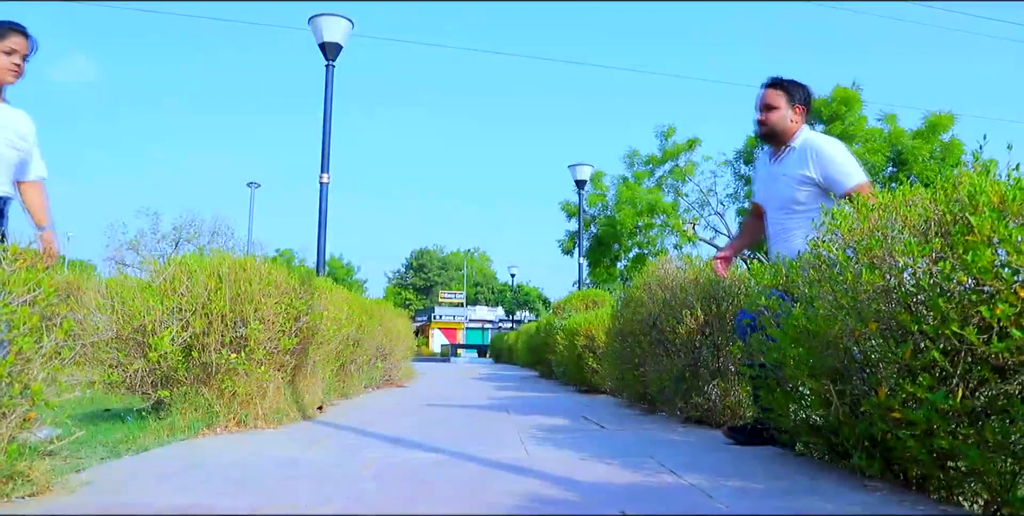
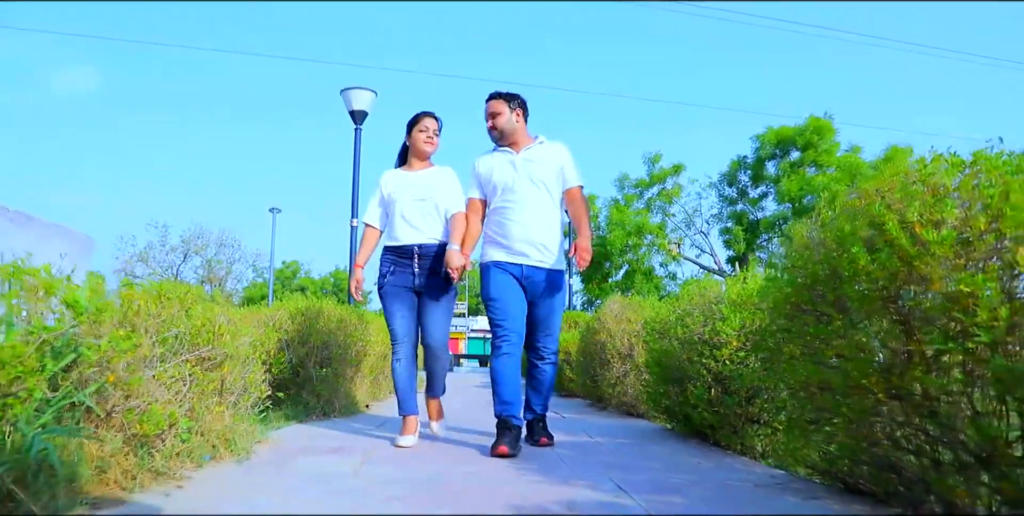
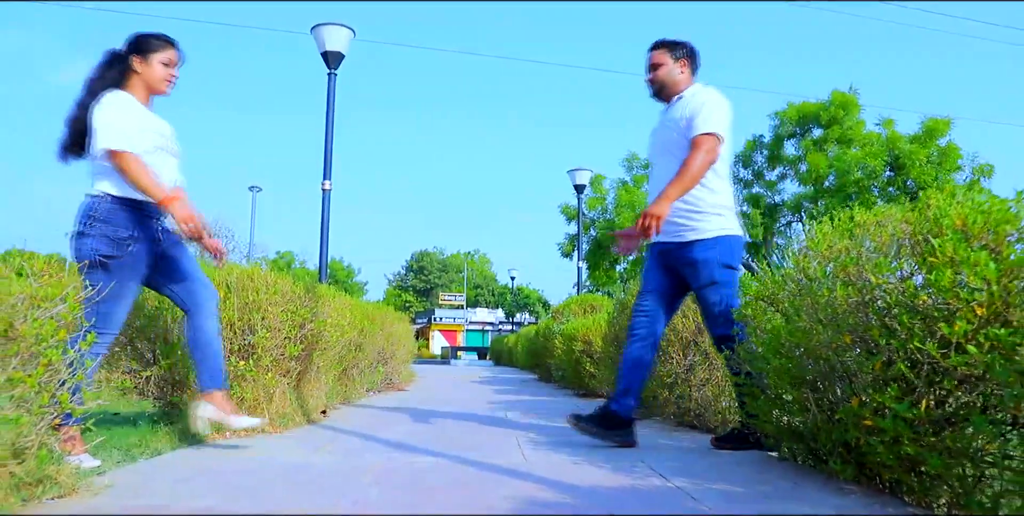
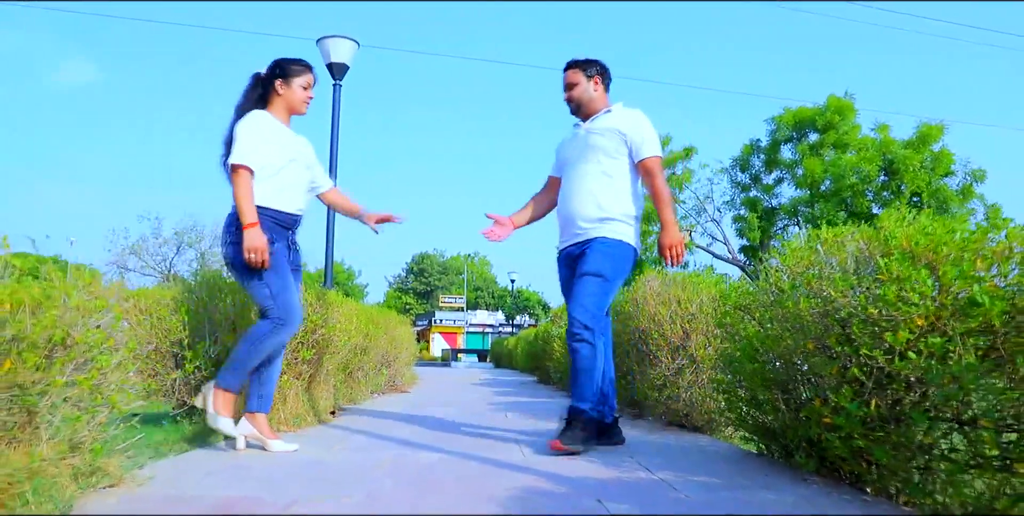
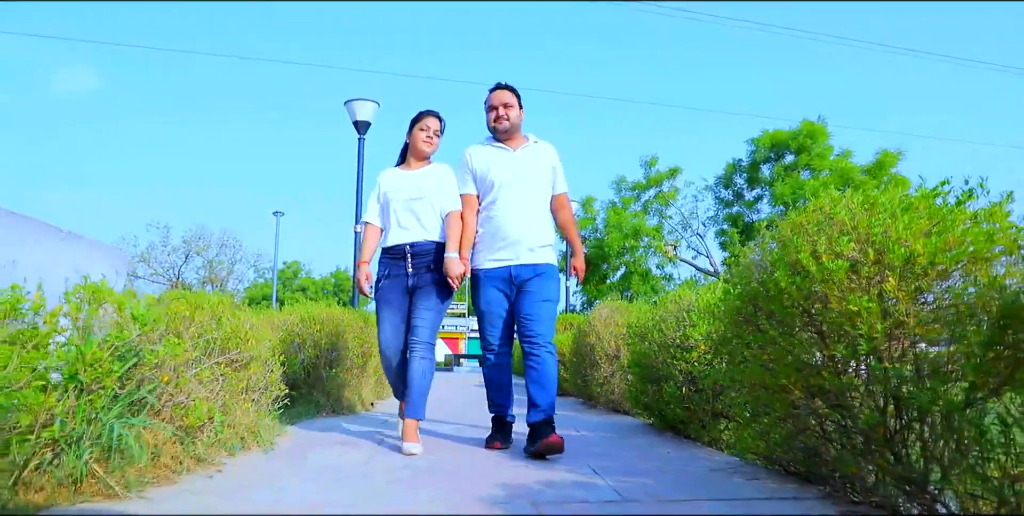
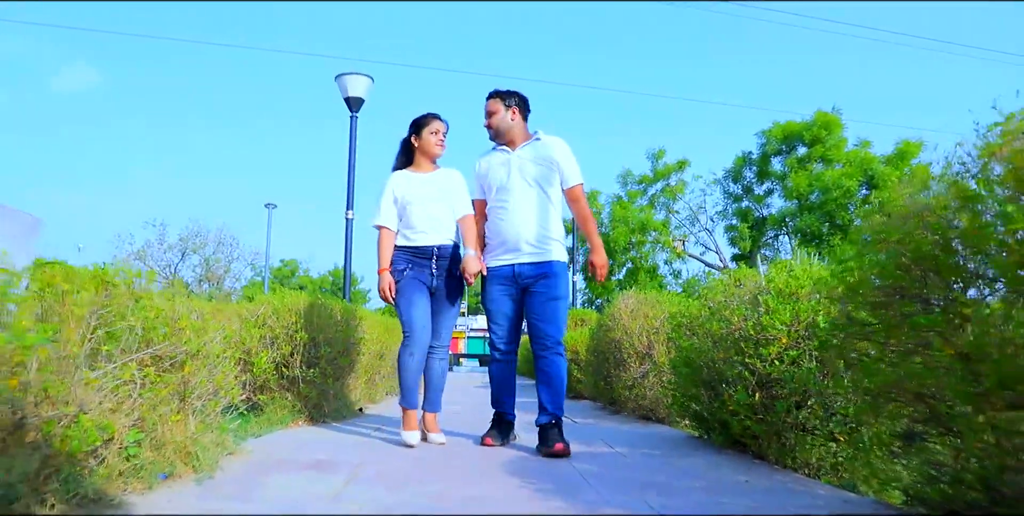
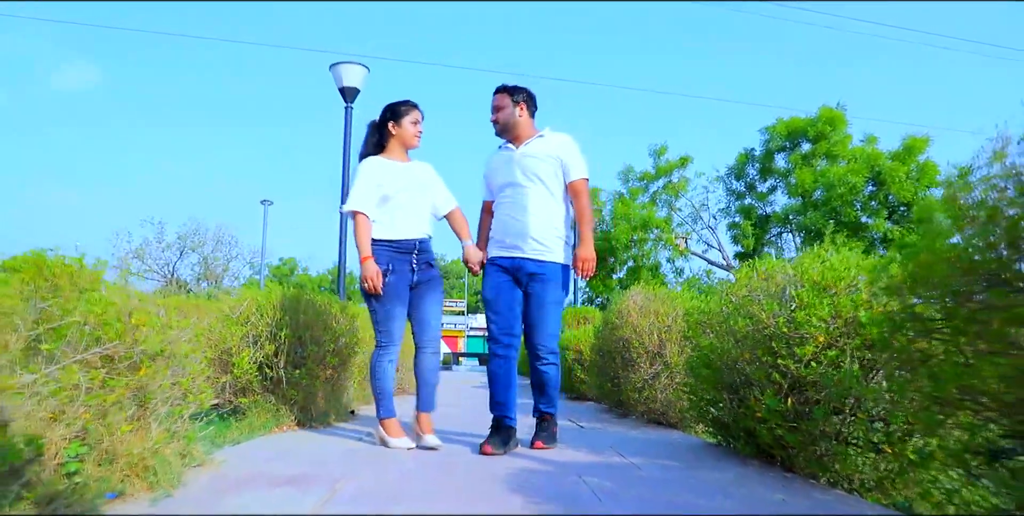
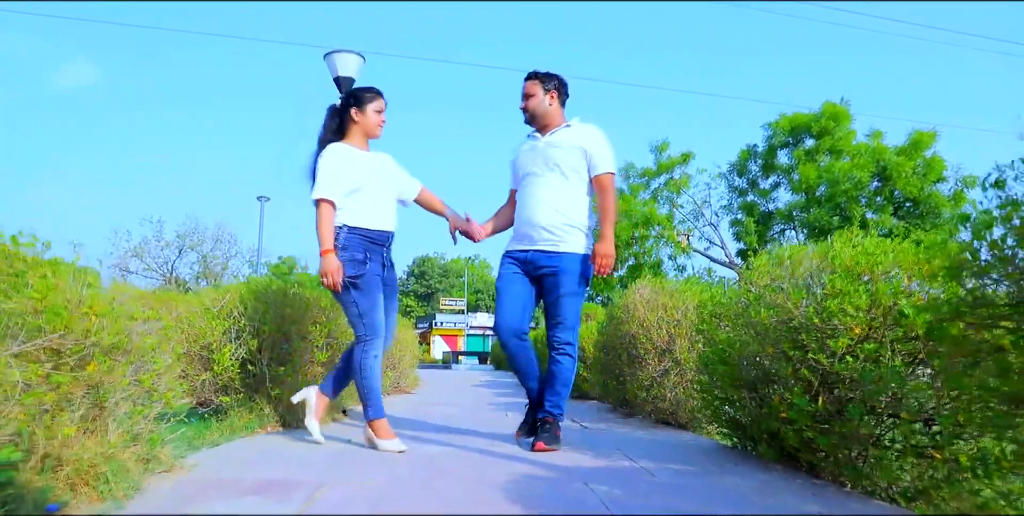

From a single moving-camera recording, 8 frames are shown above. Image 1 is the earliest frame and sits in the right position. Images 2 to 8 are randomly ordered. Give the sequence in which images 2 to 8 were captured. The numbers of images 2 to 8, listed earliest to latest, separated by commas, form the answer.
3, 4, 8, 7, 6, 2, 5
